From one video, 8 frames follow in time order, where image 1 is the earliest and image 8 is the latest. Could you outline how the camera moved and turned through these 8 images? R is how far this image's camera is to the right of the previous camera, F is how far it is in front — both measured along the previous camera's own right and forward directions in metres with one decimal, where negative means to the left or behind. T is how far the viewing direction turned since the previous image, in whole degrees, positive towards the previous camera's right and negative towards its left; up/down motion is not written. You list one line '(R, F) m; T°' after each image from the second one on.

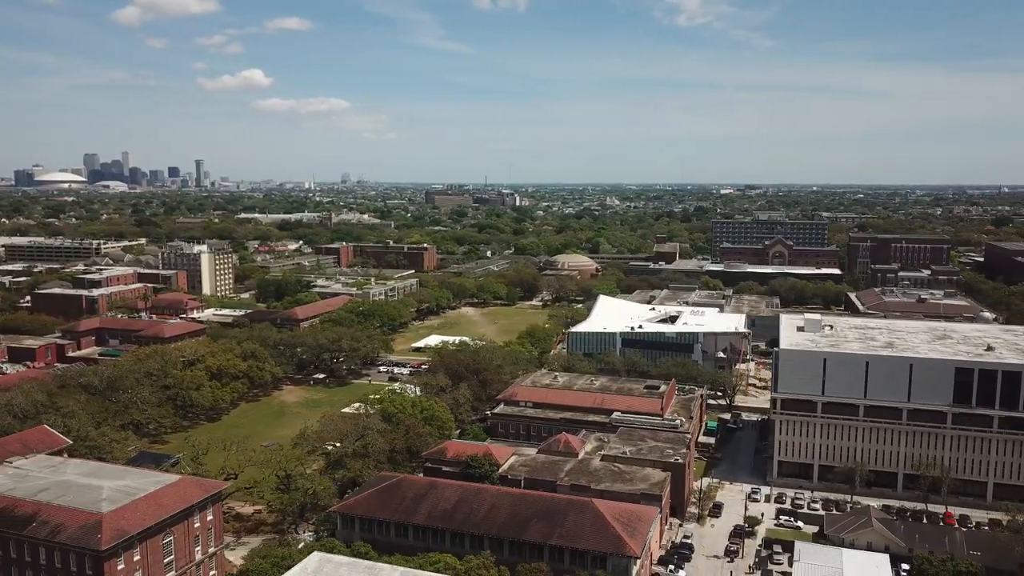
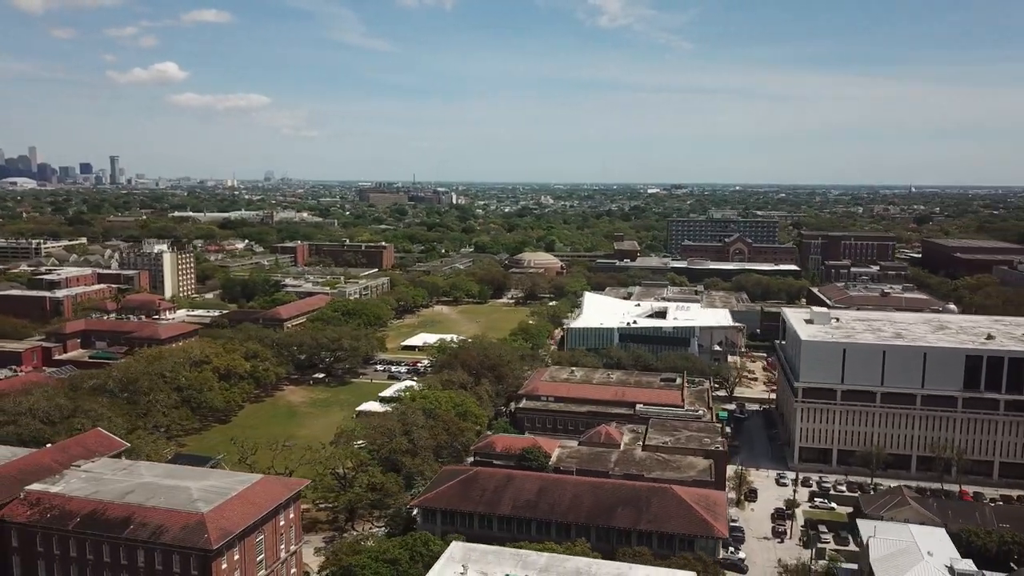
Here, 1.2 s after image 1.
(-4.3, -0.4) m; +5°
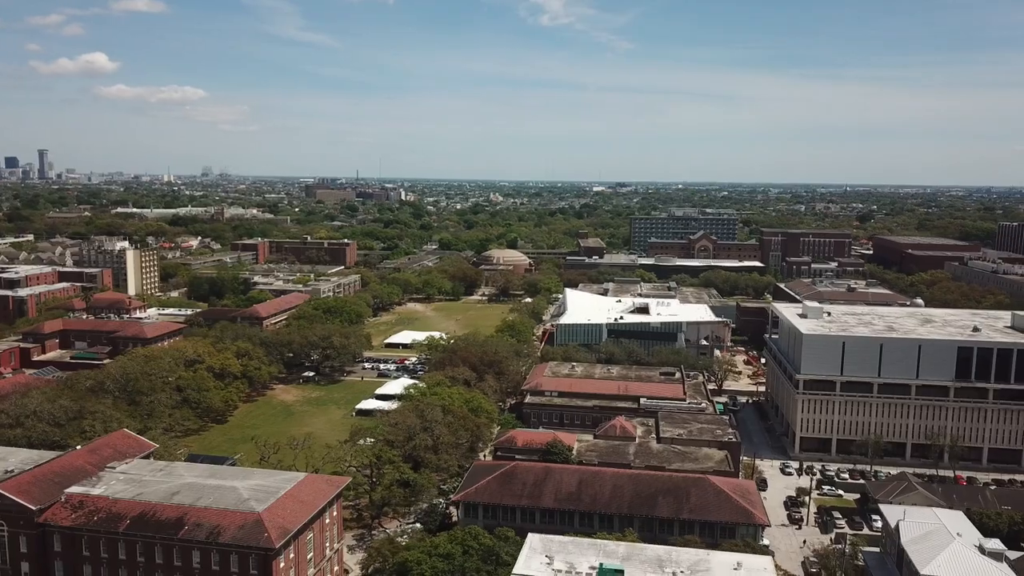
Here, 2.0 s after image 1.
(-2.8, -0.2) m; +4°
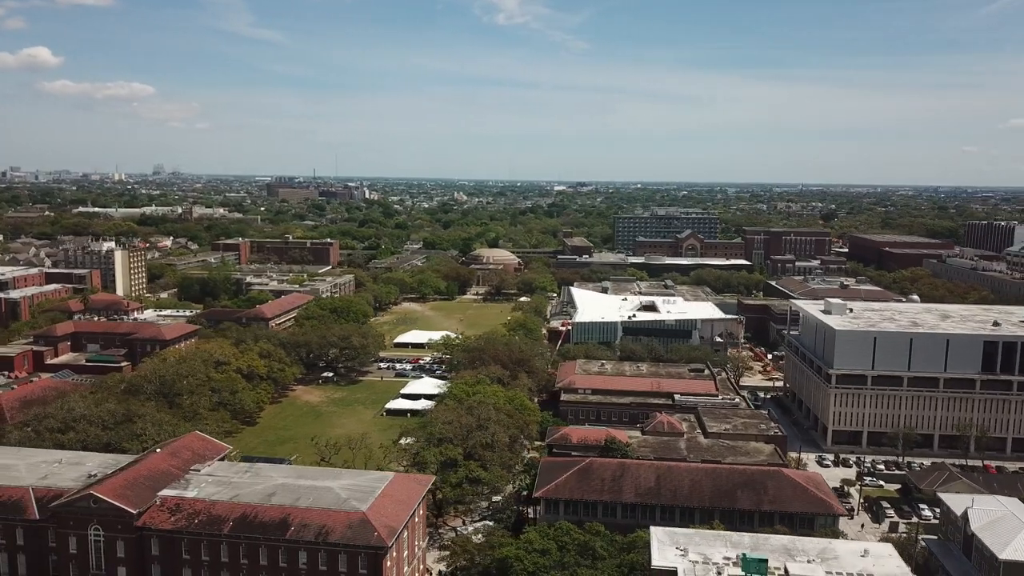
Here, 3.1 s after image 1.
(-3.5, -0.2) m; +3°
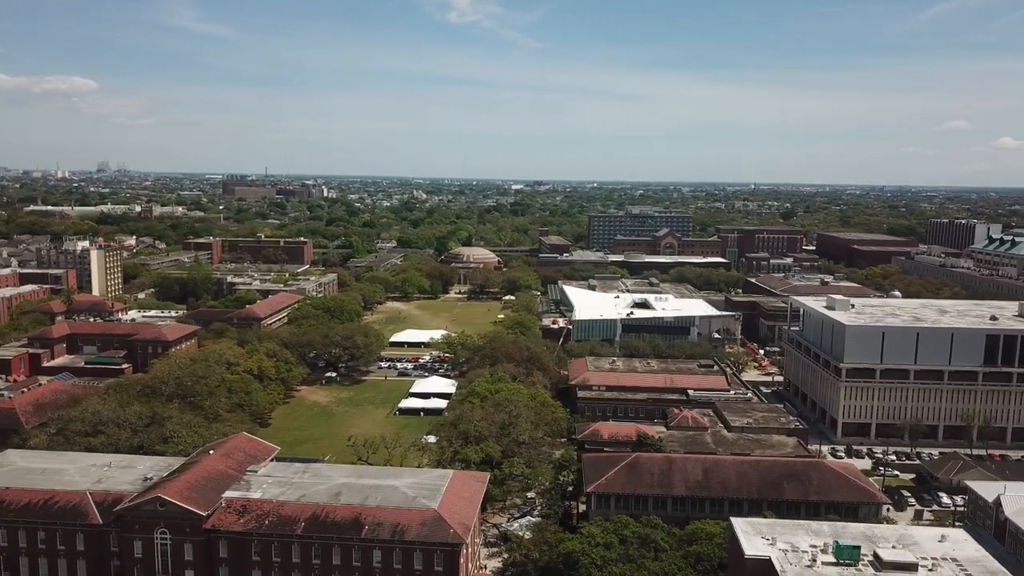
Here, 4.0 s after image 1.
(-2.8, -0.1) m; +3°
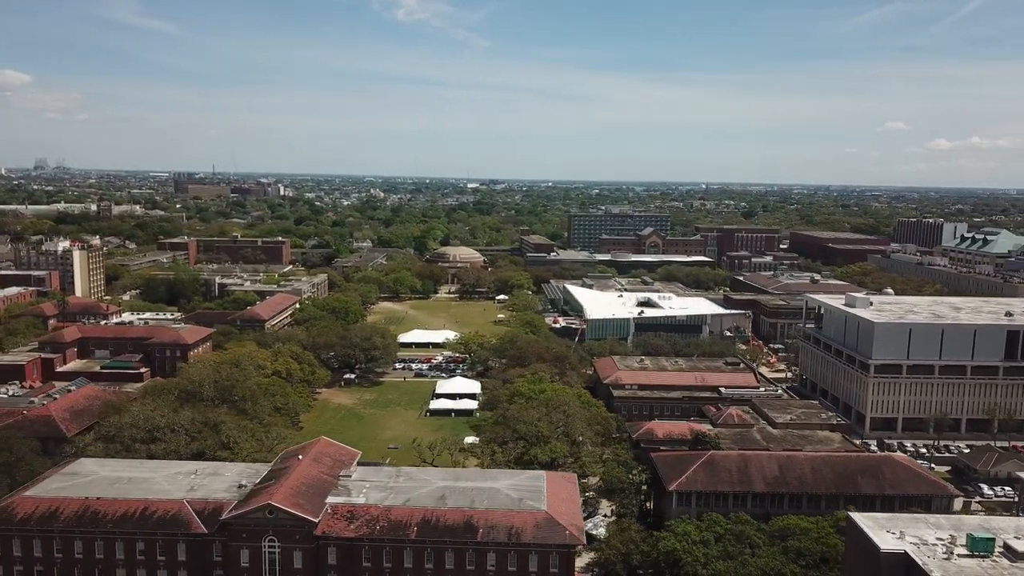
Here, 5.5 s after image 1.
(-3.8, +0.1) m; +3°
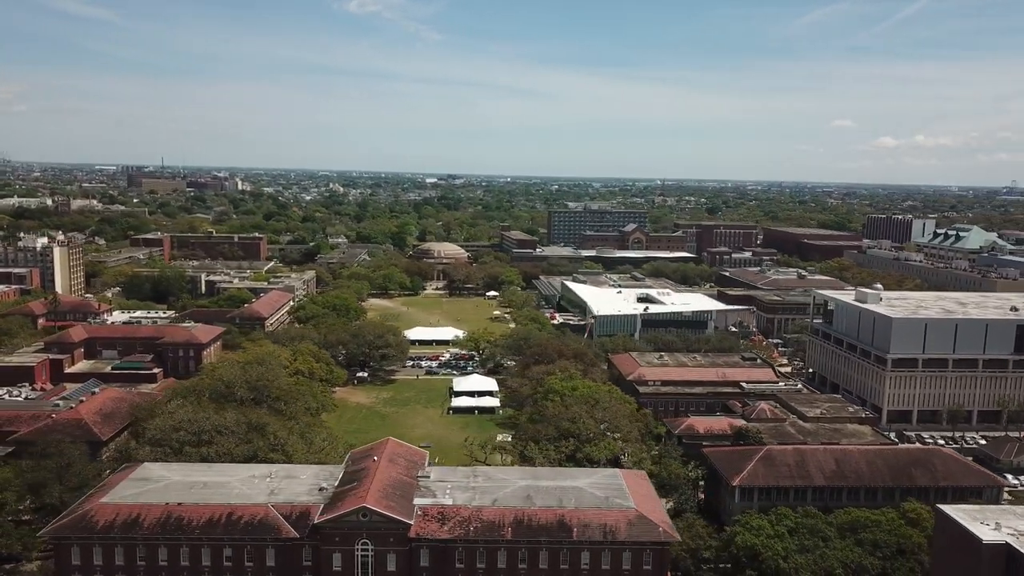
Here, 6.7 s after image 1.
(-3.3, +0.1) m; +3°
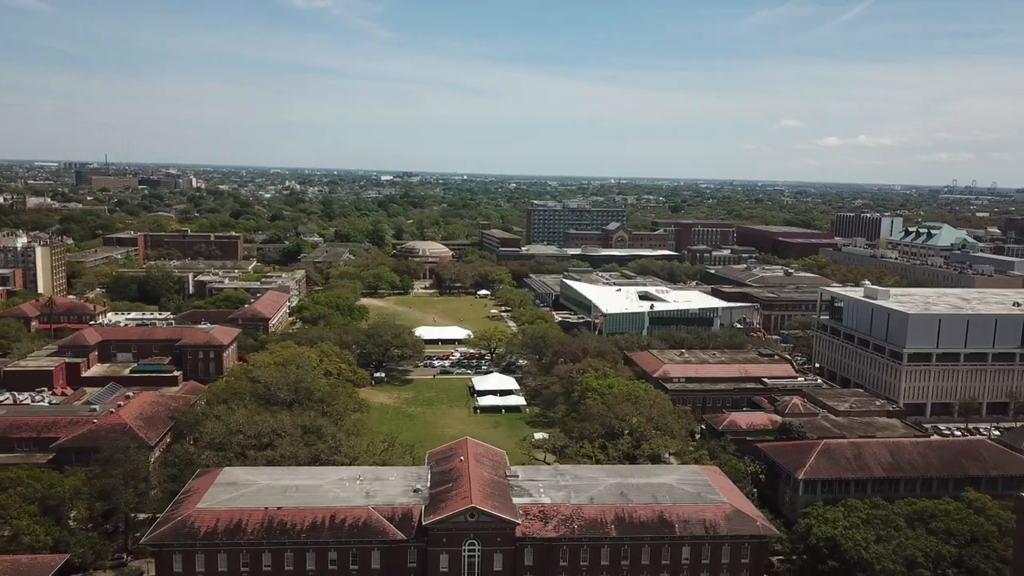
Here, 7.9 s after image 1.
(-3.5, 0.0) m; +3°
